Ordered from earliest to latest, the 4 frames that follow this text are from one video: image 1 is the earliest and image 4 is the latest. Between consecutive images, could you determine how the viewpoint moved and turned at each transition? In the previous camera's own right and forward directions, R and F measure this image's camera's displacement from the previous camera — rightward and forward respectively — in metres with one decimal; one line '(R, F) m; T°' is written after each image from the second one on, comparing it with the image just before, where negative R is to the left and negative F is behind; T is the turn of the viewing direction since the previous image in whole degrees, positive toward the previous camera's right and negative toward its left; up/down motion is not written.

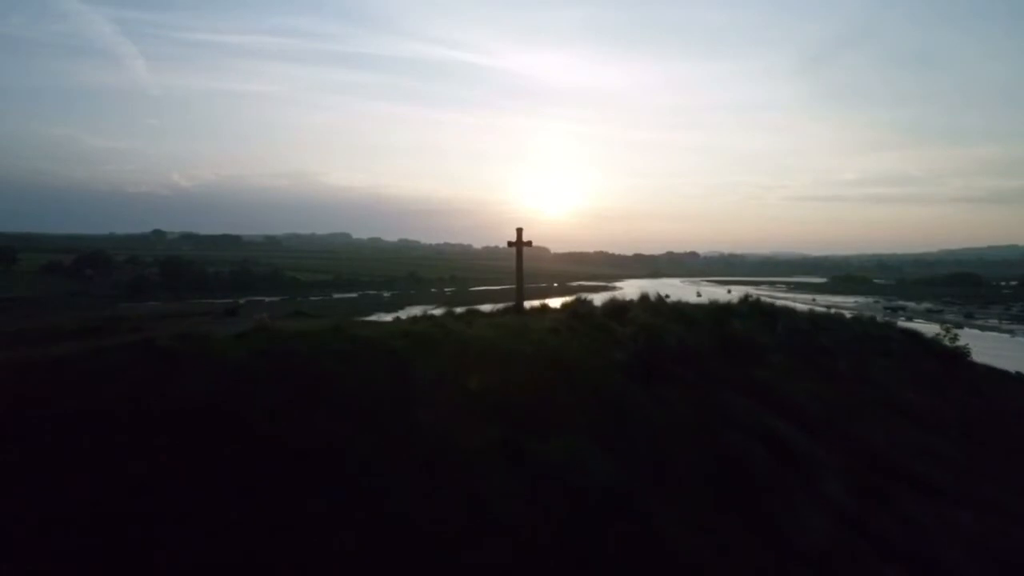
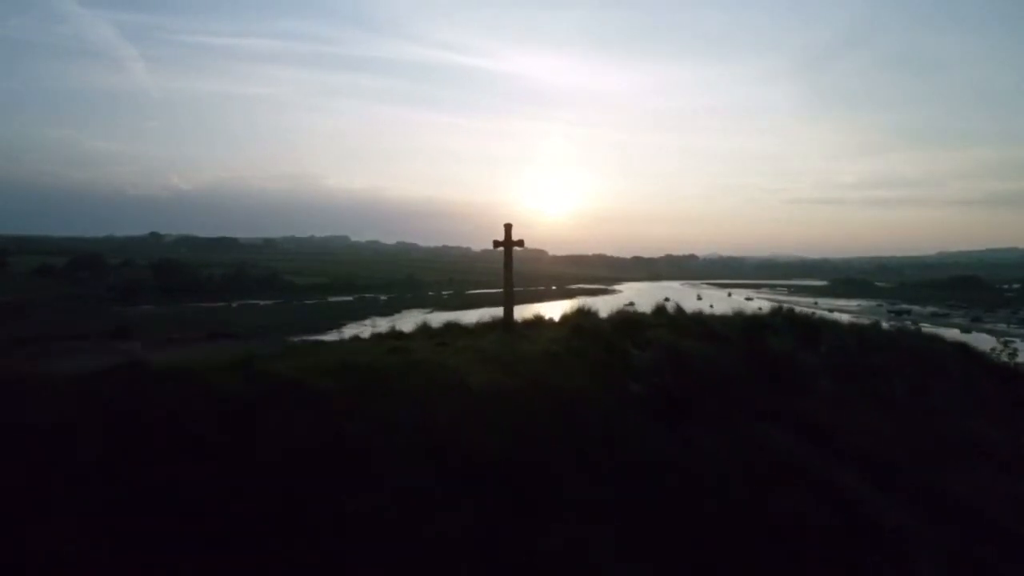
(+0.1, +1.0) m; 0°
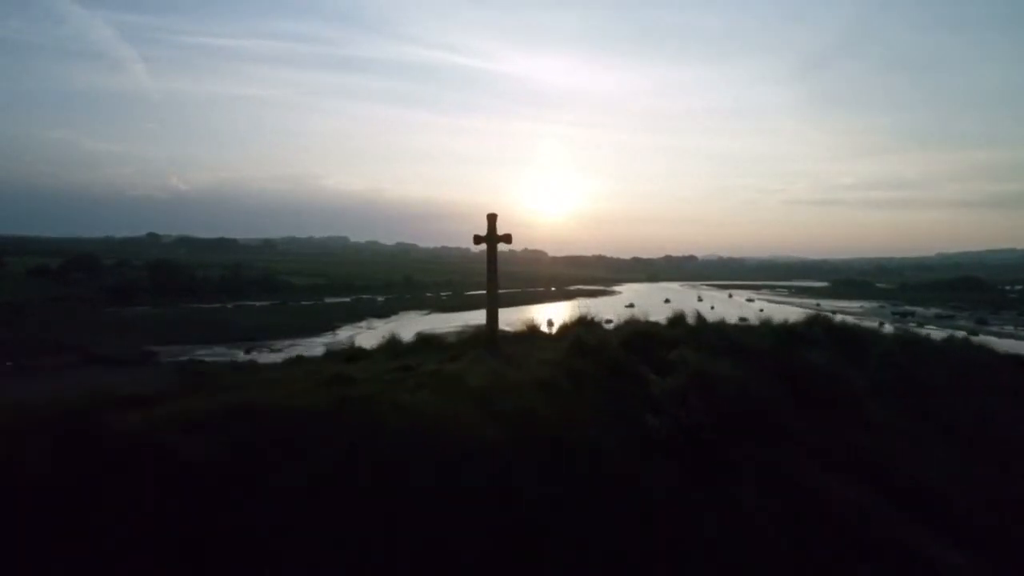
(+0.1, +0.8) m; 0°
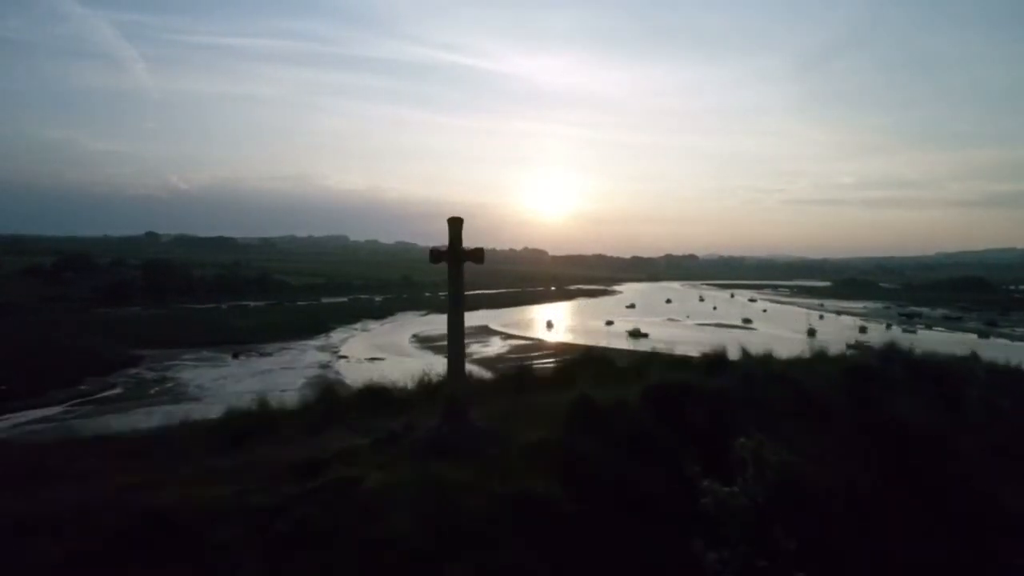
(+0.1, +1.1) m; 0°
